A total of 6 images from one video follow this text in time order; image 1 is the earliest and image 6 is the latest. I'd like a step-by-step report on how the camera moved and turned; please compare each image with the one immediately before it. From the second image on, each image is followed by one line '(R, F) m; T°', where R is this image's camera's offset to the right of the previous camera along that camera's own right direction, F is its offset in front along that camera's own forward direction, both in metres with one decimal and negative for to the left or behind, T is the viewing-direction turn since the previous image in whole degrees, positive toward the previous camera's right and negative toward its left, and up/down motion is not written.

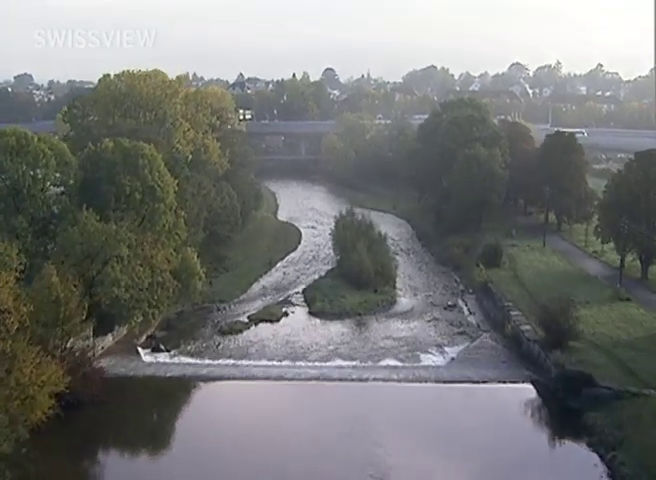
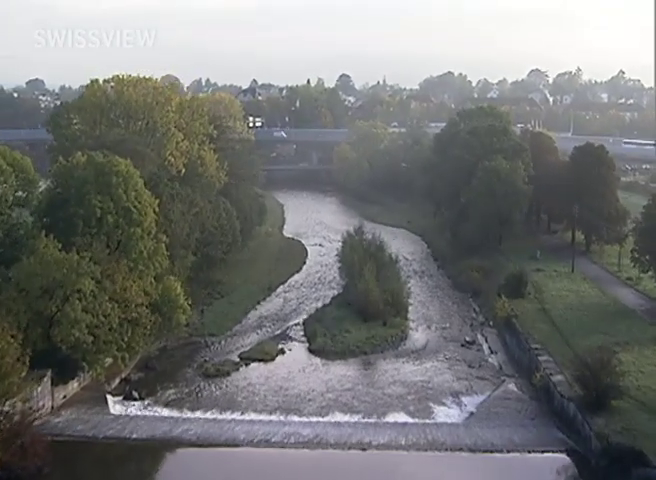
(+0.4, +4.6) m; -1°
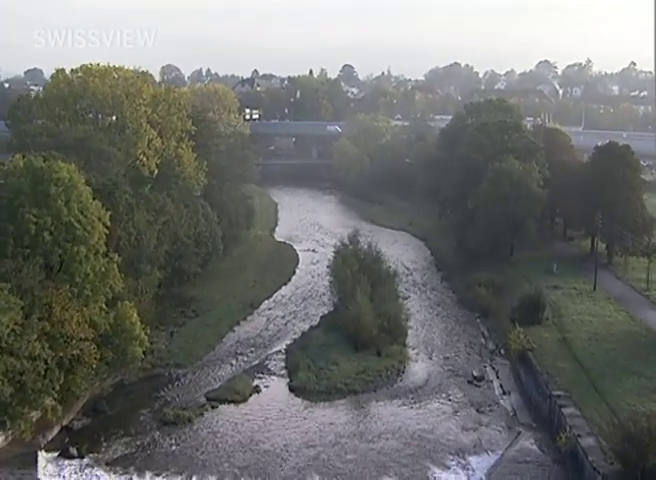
(+0.5, +5.2) m; 0°
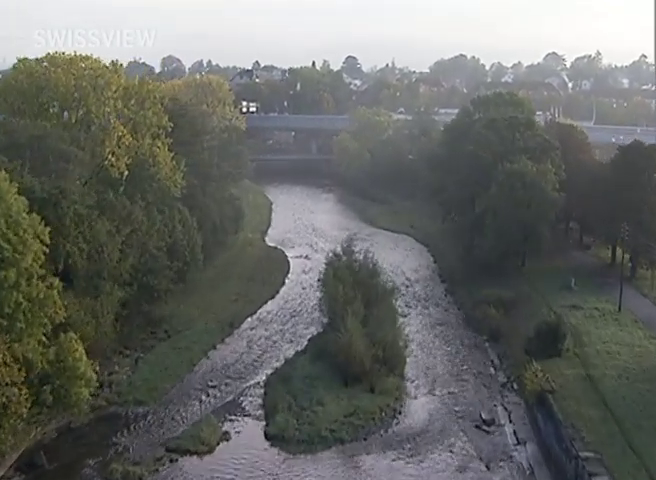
(+0.4, +4.5) m; 0°
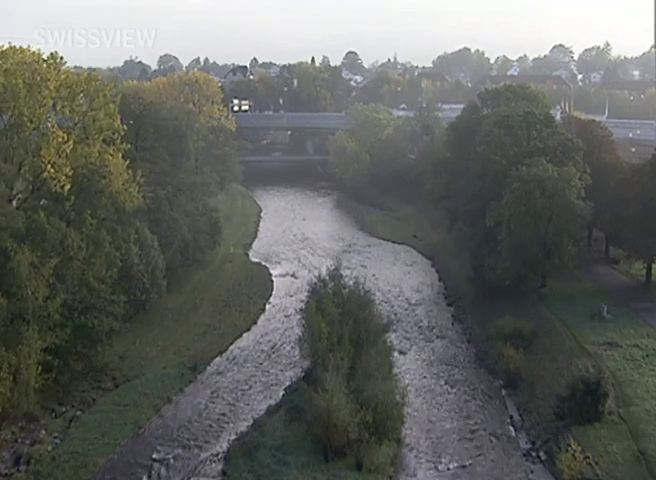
(+0.6, +6.2) m; 0°
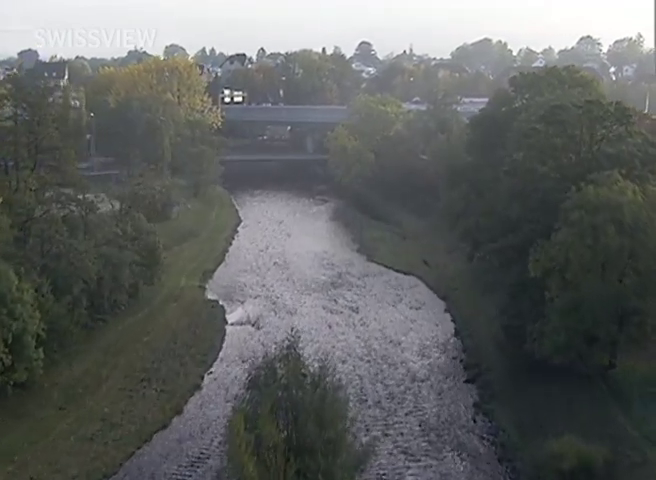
(+1.1, +11.8) m; -1°
